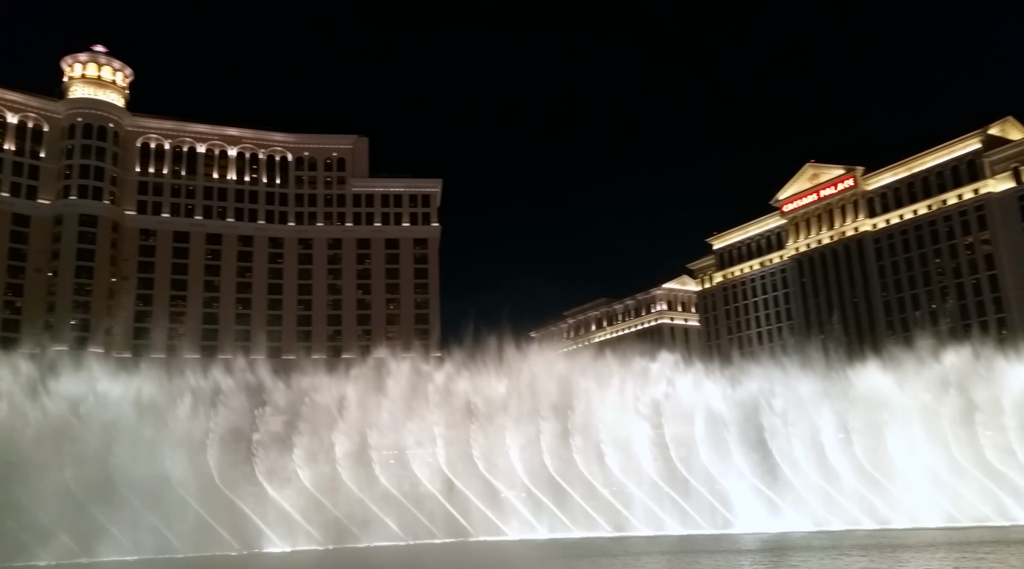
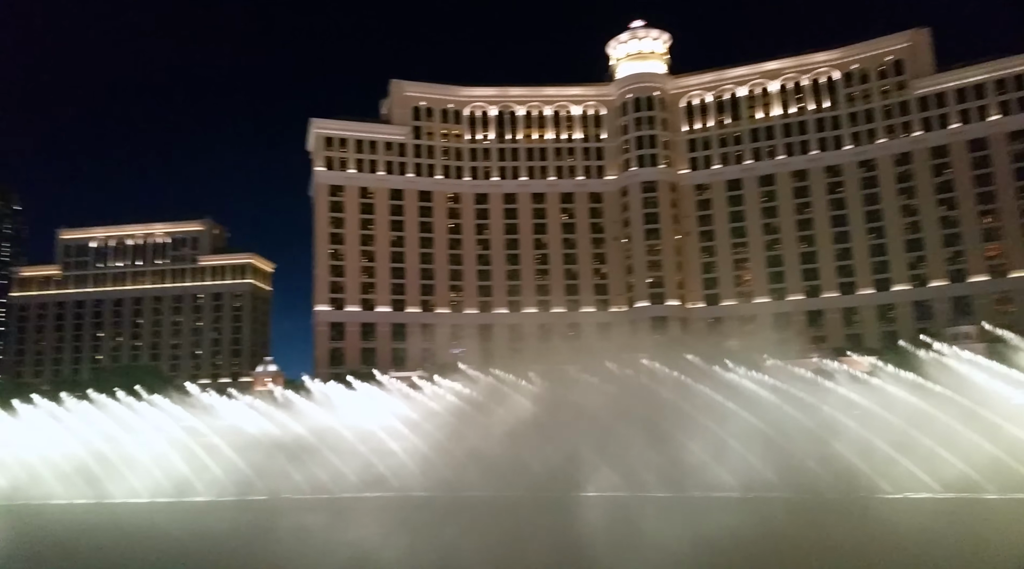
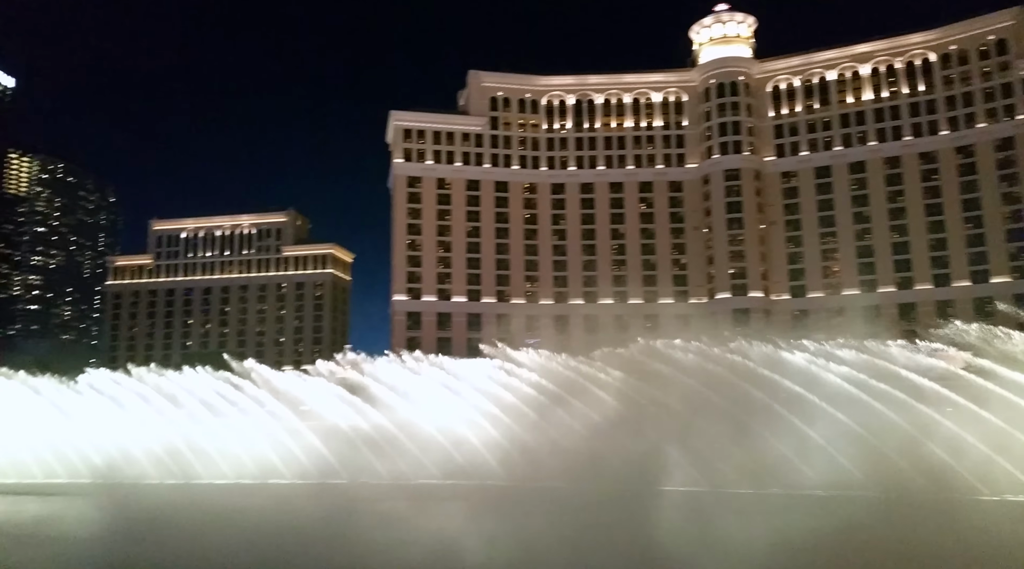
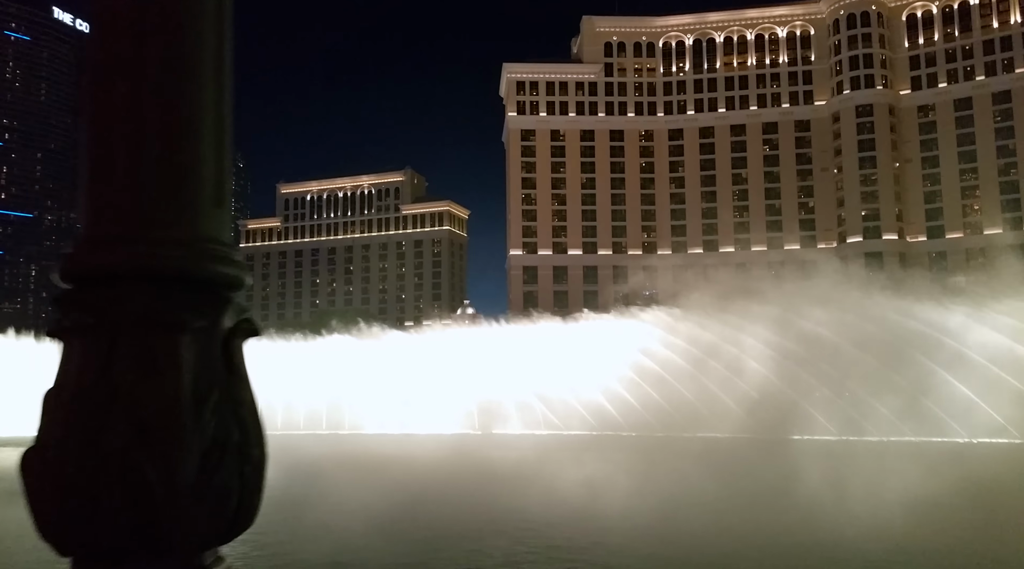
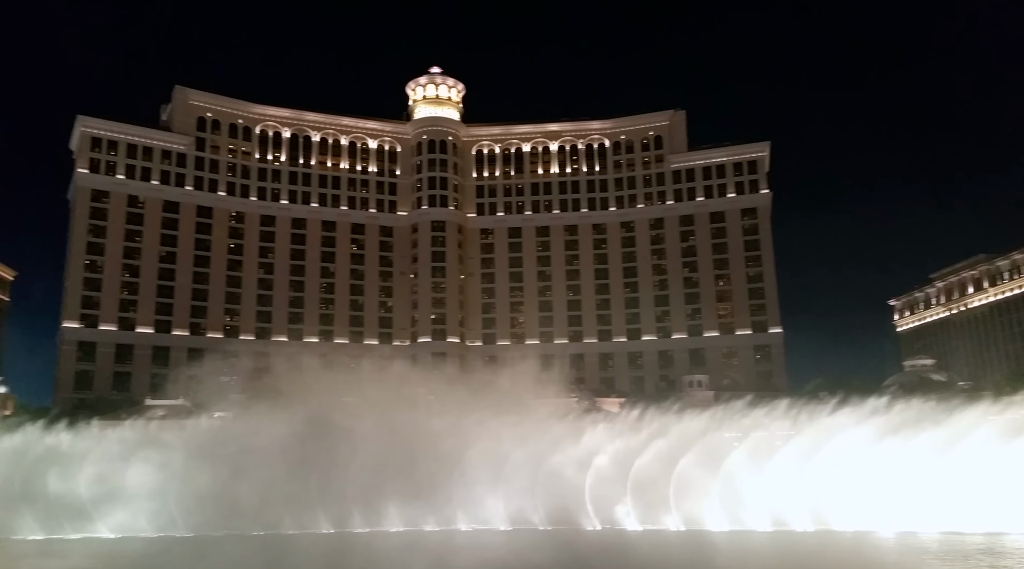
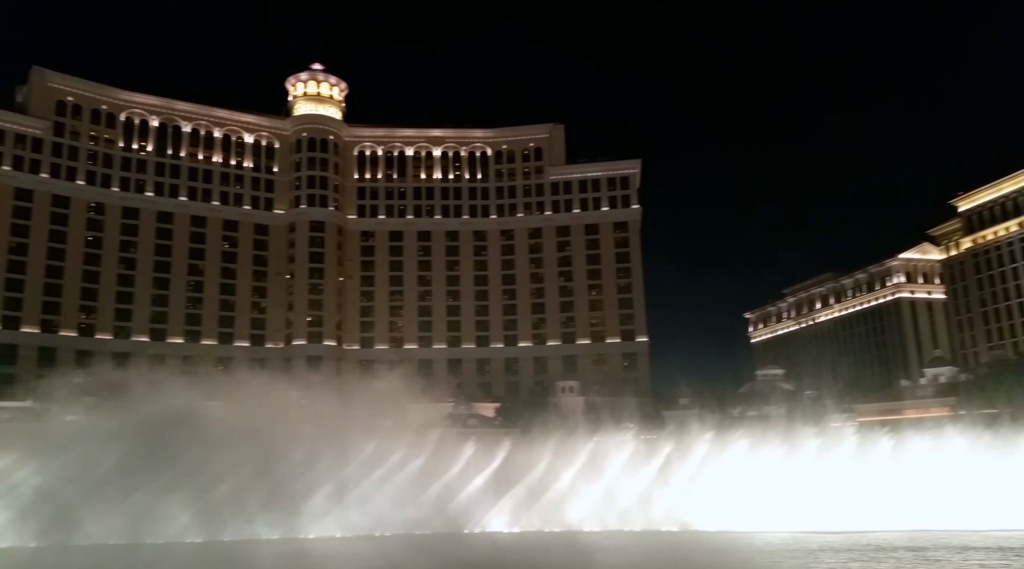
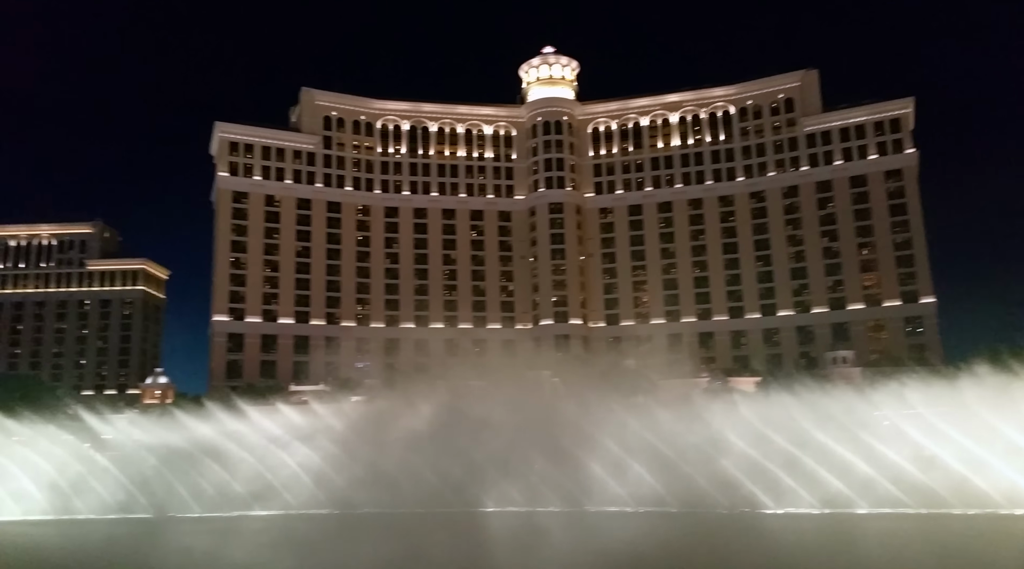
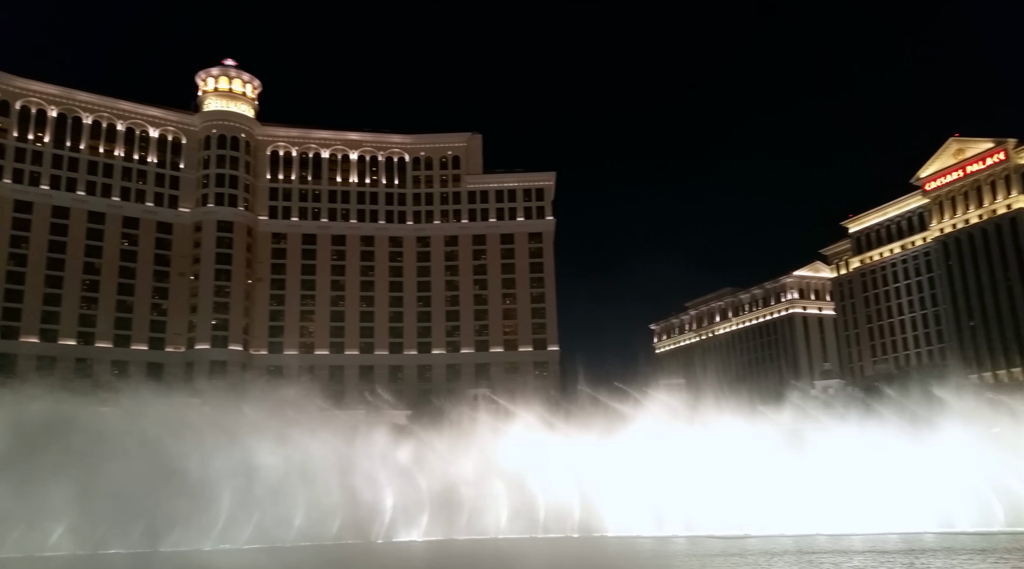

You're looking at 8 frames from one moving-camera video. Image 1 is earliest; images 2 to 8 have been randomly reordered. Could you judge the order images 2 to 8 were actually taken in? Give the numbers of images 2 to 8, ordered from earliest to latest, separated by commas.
8, 6, 5, 7, 2, 3, 4
